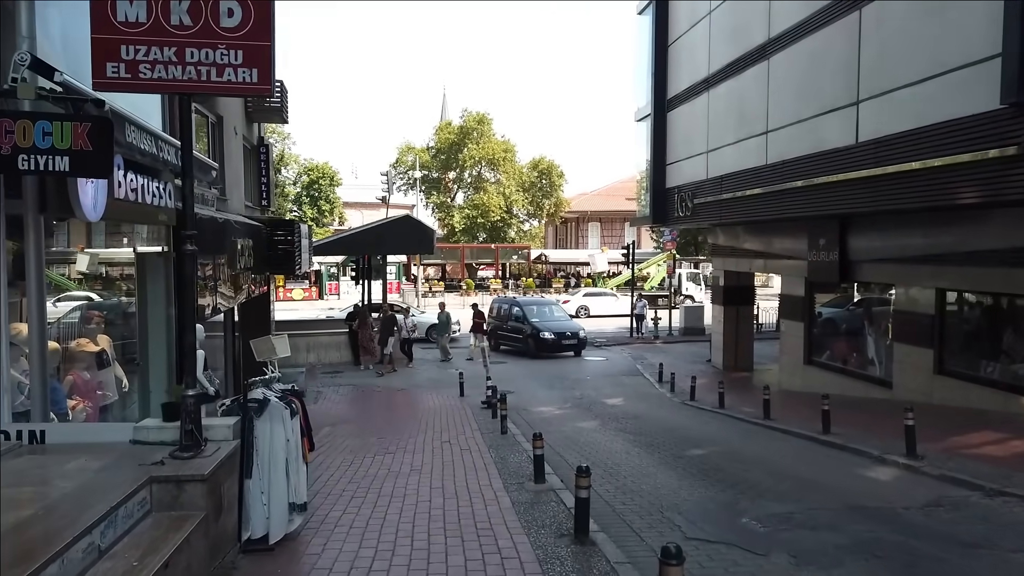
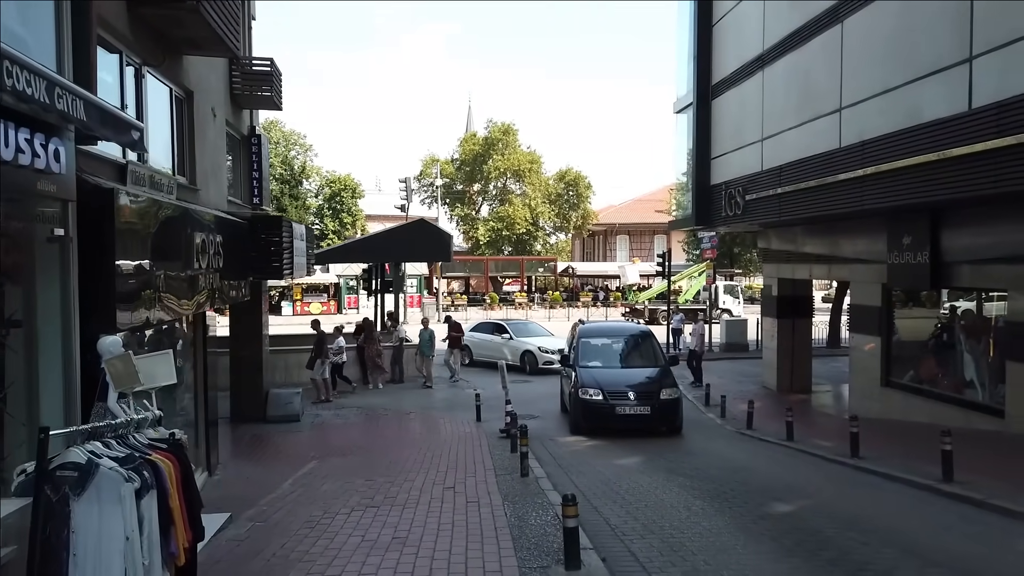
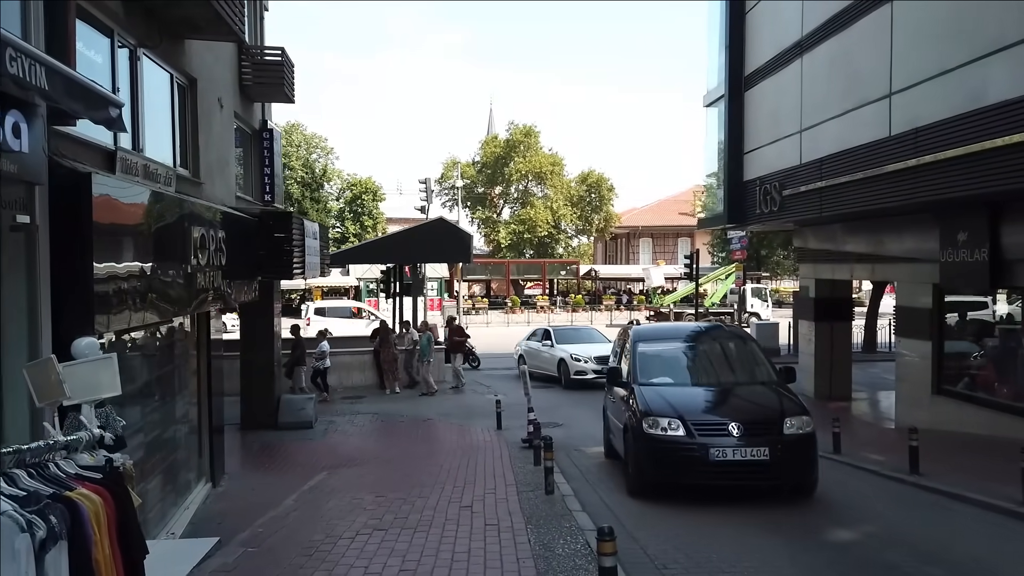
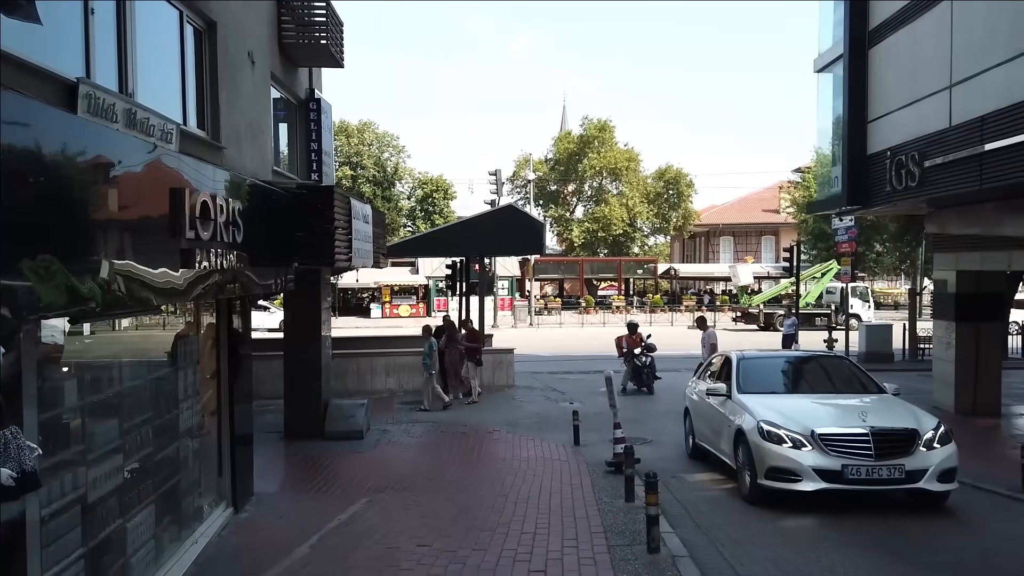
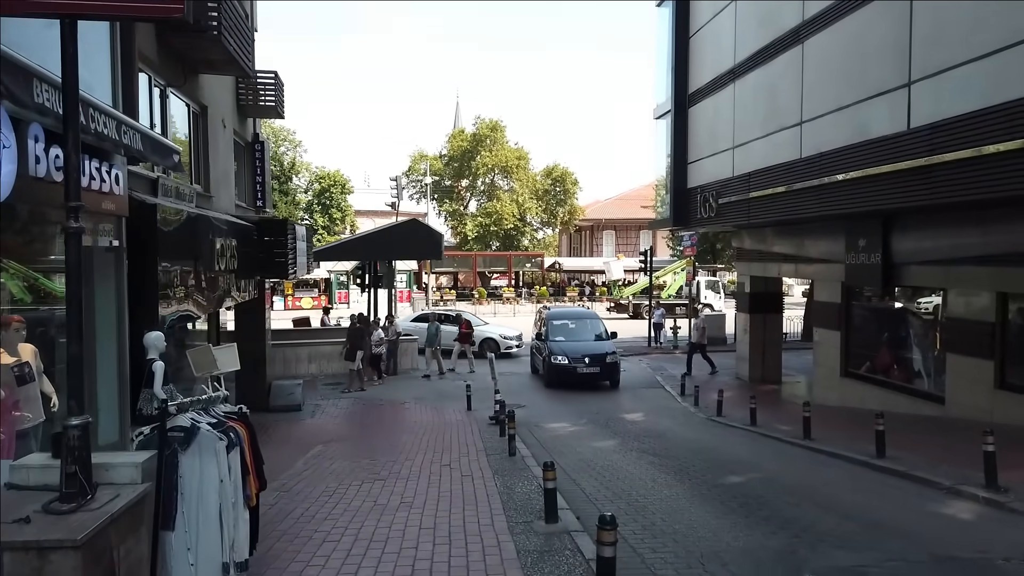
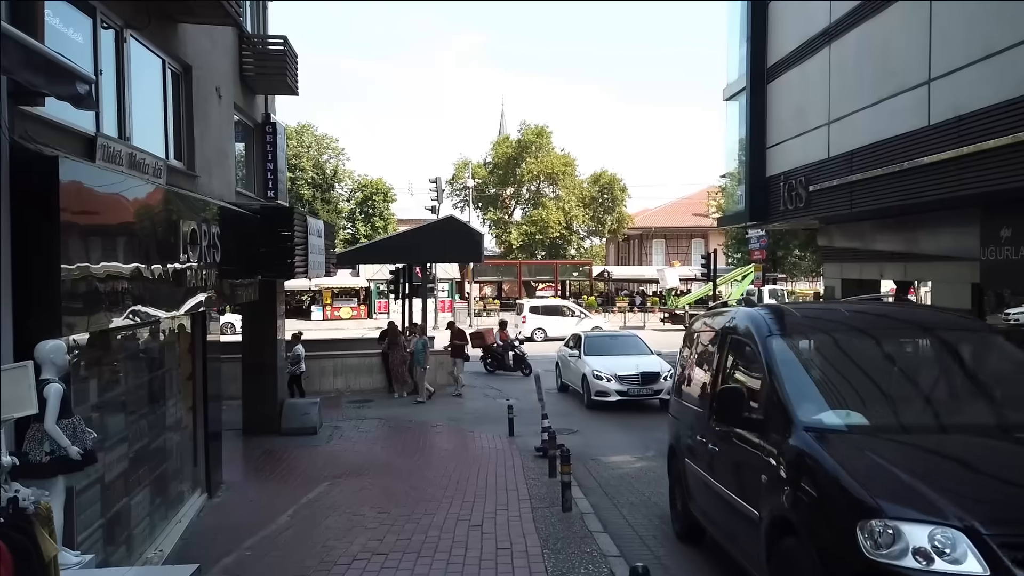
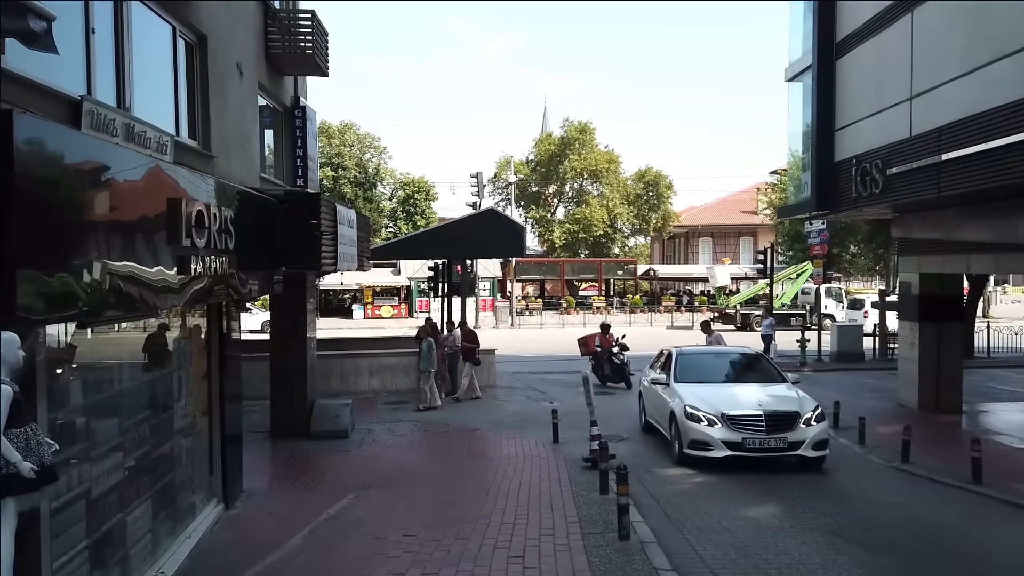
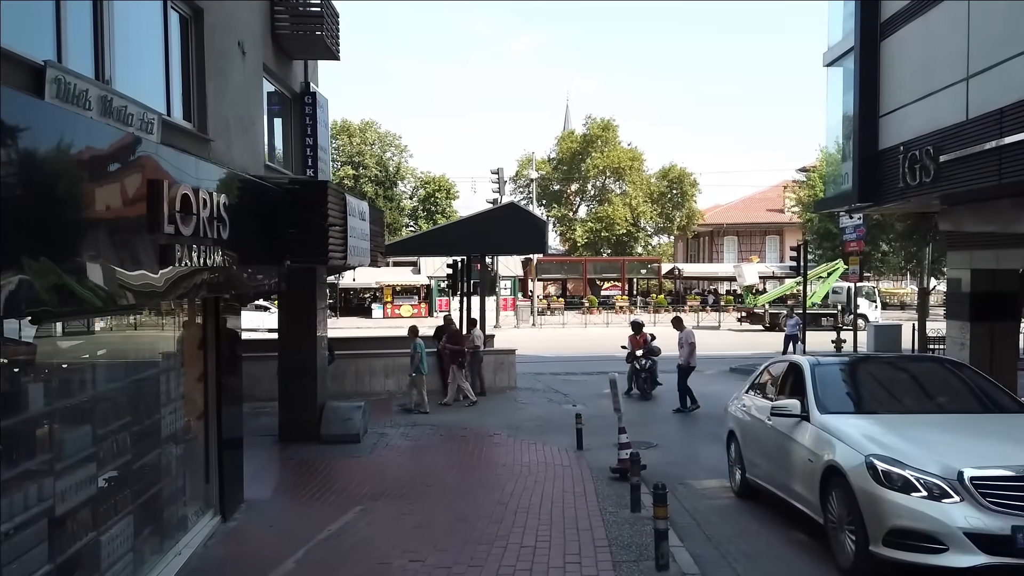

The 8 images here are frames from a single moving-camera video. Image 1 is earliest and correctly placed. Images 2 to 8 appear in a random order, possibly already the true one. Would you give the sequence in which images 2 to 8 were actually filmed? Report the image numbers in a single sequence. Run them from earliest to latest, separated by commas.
5, 2, 3, 6, 7, 4, 8
